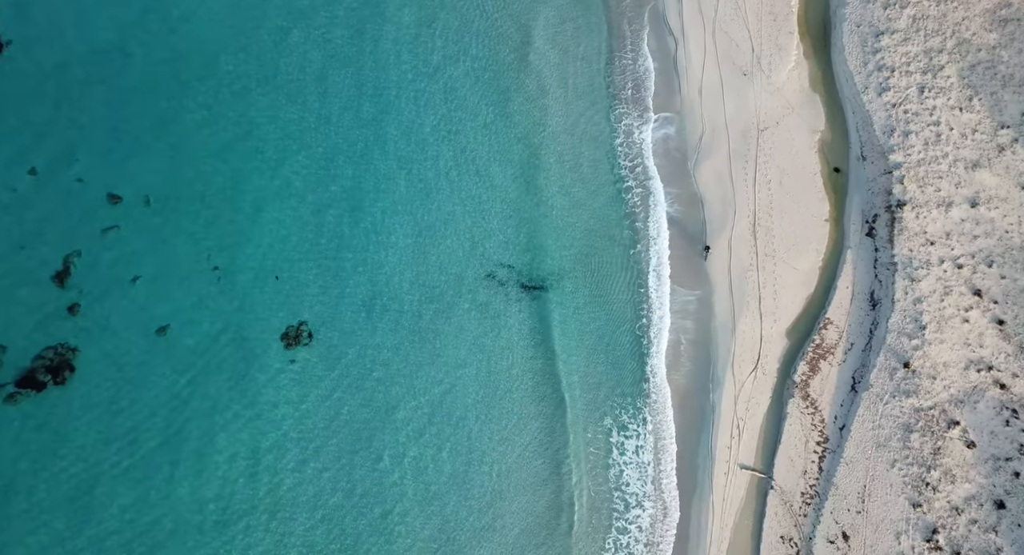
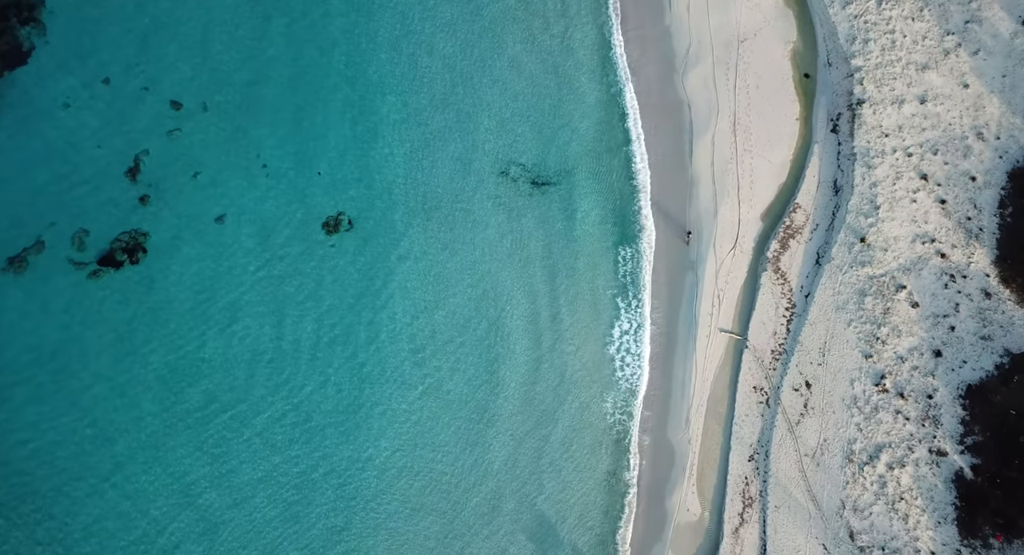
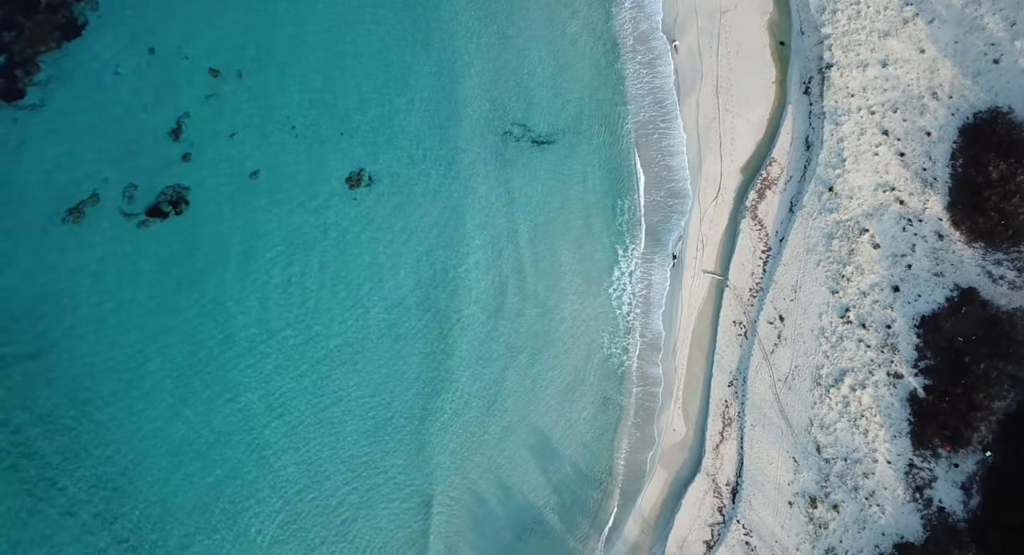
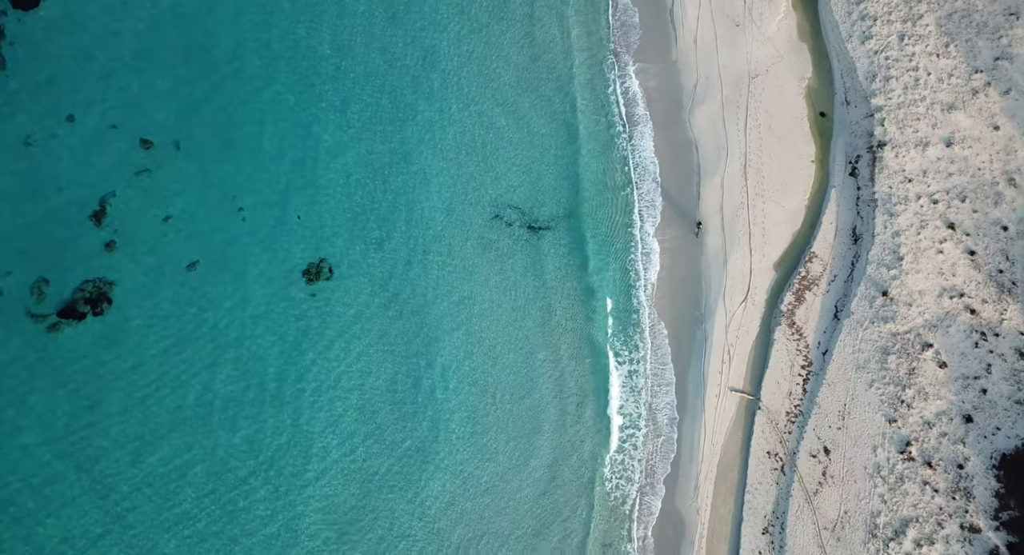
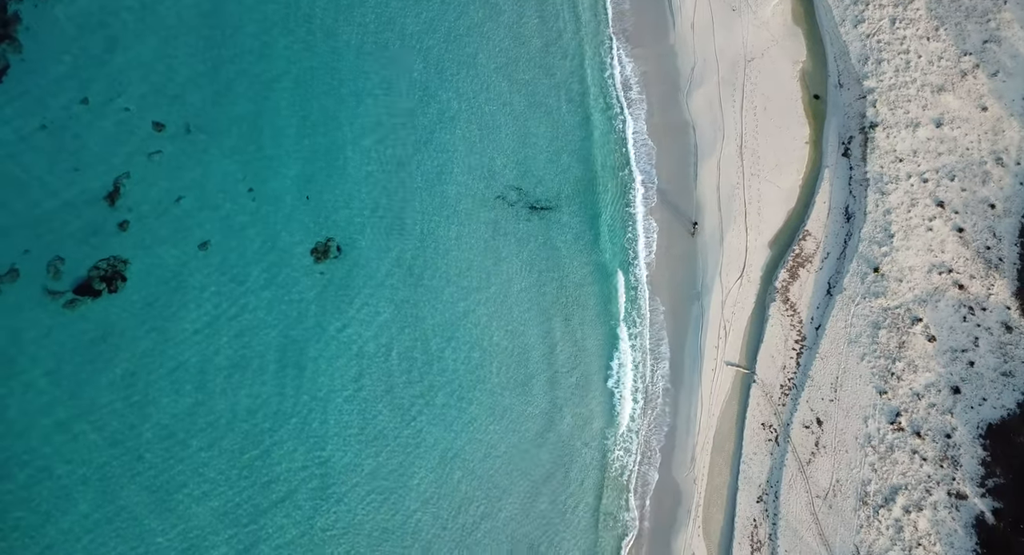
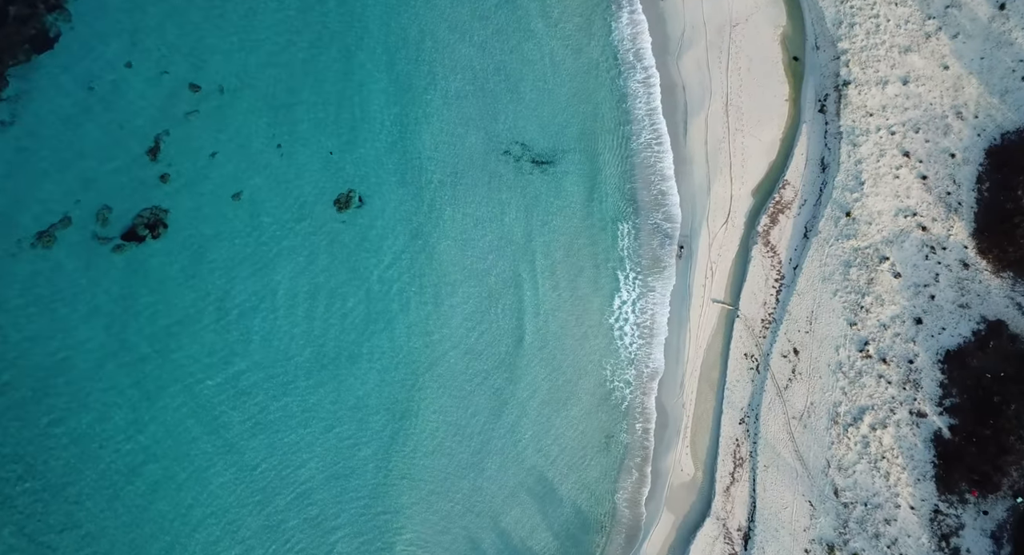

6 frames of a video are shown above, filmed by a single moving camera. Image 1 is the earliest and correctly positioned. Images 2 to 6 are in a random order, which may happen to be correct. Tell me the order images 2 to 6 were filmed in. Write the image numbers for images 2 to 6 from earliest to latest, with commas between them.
4, 5, 2, 6, 3
